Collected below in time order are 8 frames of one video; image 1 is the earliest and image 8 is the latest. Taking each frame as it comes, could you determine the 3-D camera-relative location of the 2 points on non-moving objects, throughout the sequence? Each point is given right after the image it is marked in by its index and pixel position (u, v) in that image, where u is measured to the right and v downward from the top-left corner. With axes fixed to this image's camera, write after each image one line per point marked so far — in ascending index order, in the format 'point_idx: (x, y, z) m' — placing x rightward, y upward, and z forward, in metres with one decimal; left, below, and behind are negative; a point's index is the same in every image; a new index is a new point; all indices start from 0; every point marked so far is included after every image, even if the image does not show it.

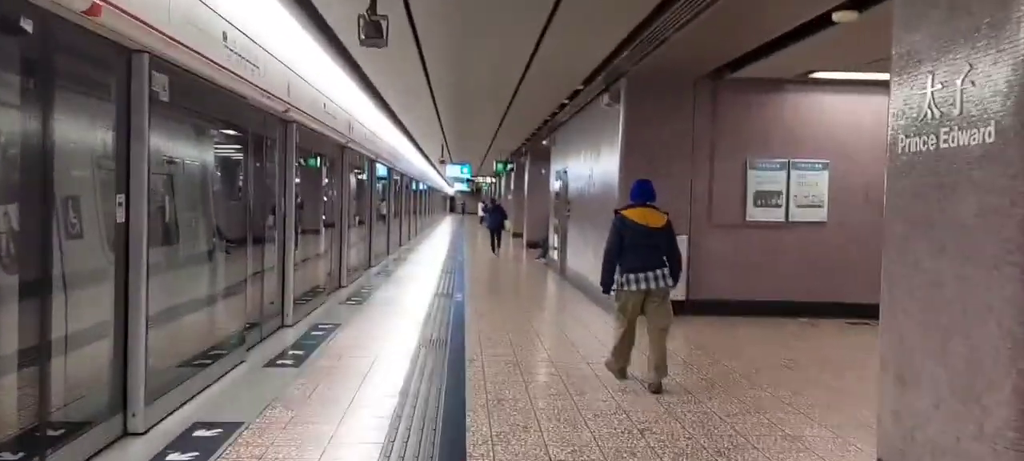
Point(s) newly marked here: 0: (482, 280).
0: (-0.4, -0.6, +11.7) m
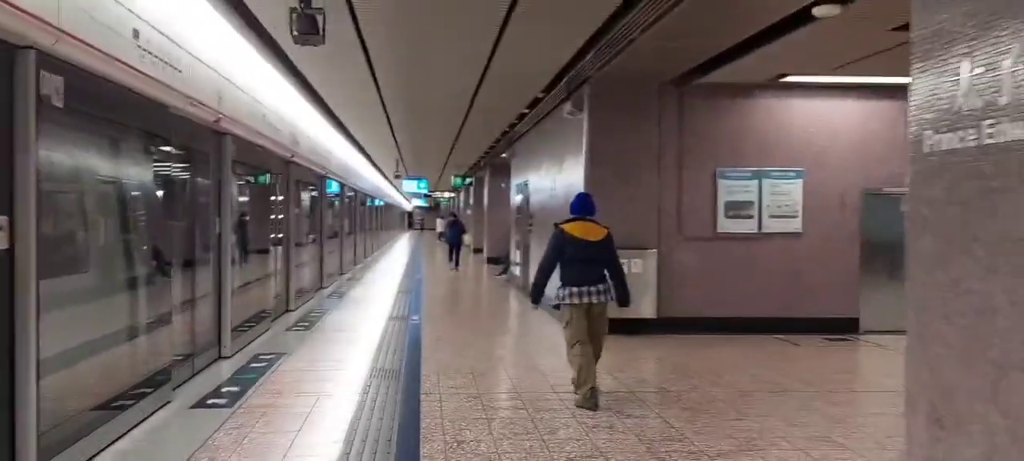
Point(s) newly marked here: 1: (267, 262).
0: (-0.8, -0.8, +11.2) m
1: (-2.1, -0.3, +8.8) m
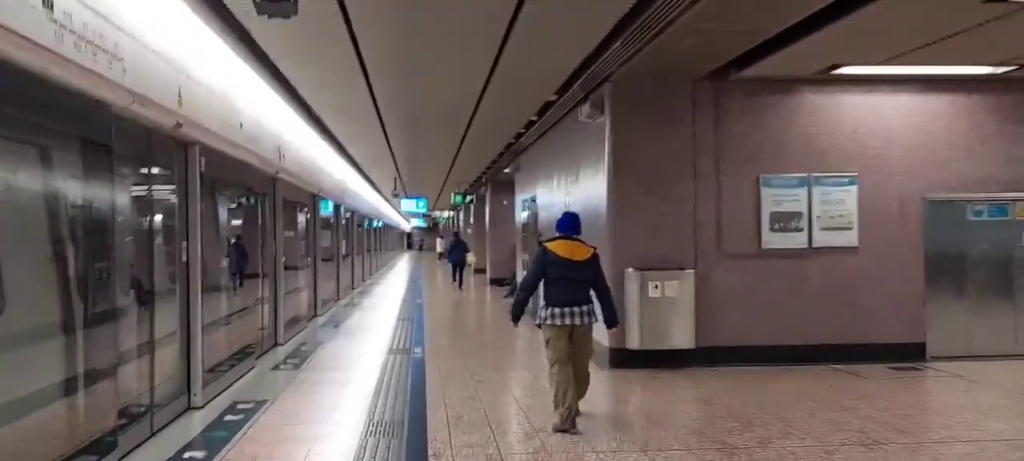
0: (-0.7, -1.0, +10.2) m
1: (-2.0, -0.5, +7.8) m
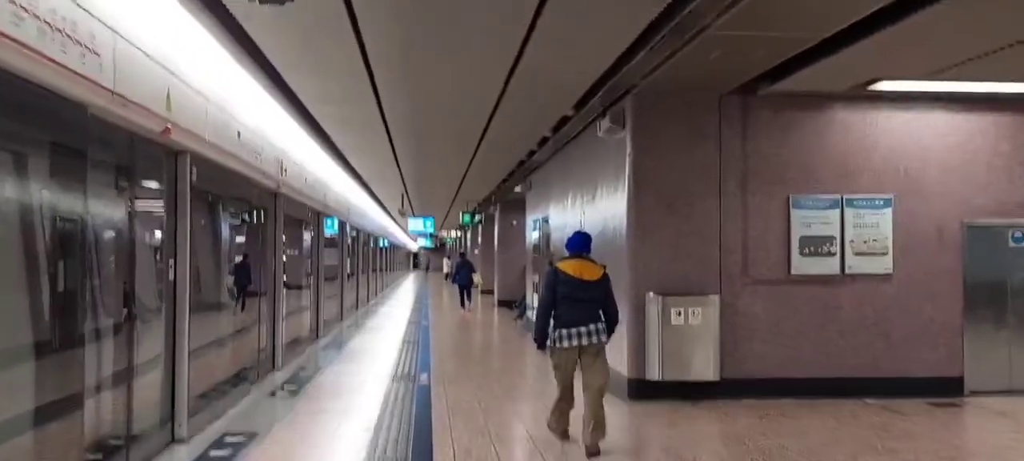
0: (-0.6, -1.2, +9.8) m
1: (-1.9, -0.6, +7.4) m
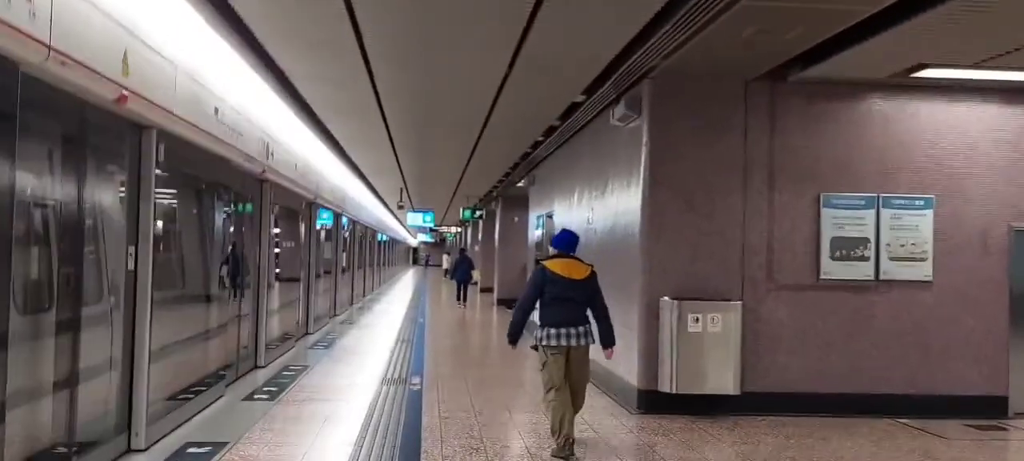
0: (-0.6, -1.1, +9.2) m
1: (-1.9, -0.5, +6.9) m
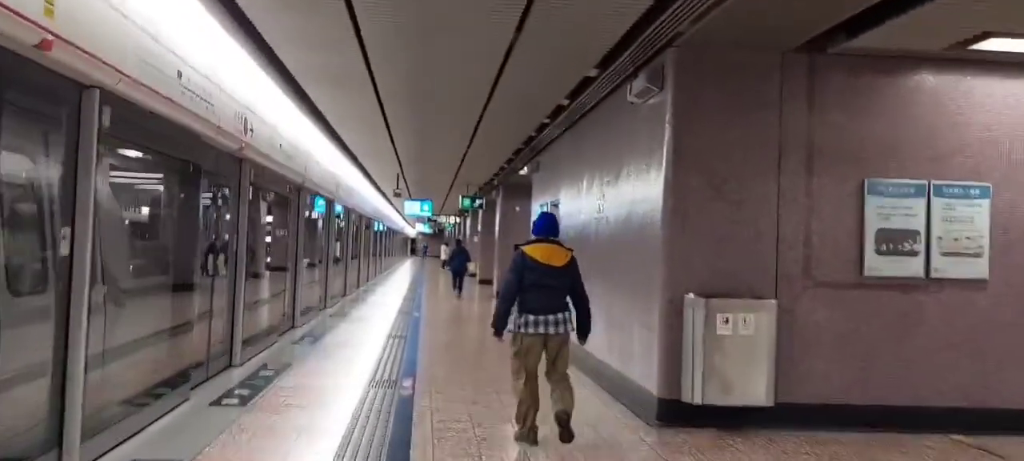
0: (-0.6, -1.0, +8.5) m
1: (-1.9, -0.4, +6.2) m
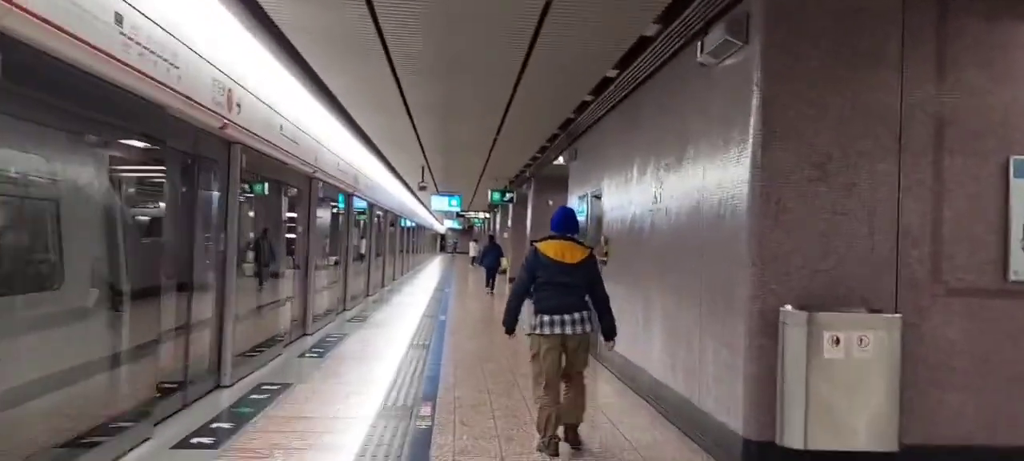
0: (-0.3, -1.0, +7.4) m
1: (-1.7, -0.4, +5.1) m
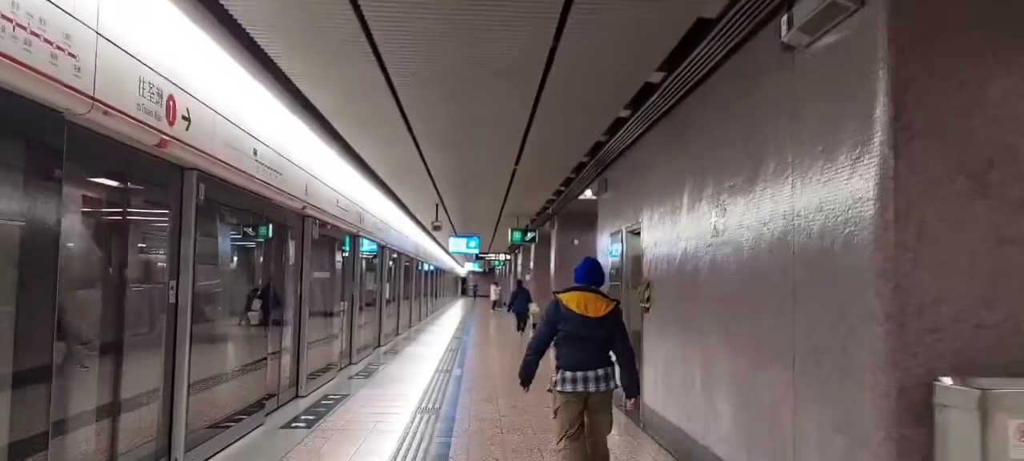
0: (-0.1, -1.2, +6.2) m
1: (-1.6, -0.6, +3.9) m
